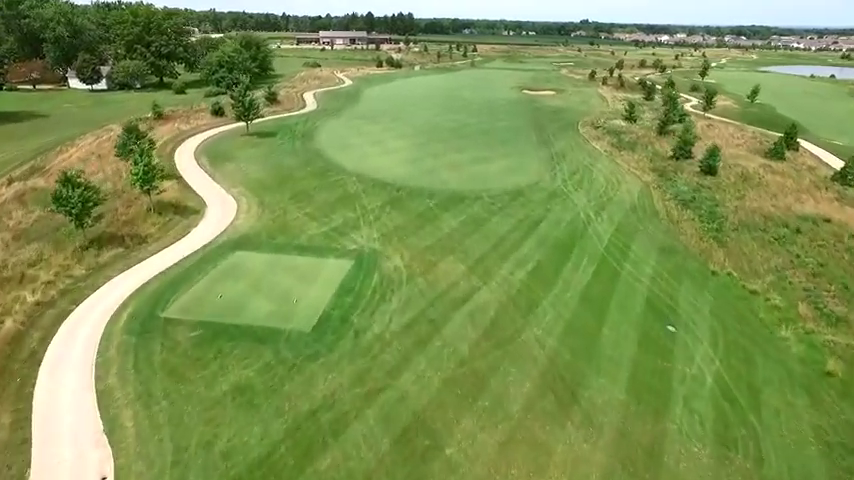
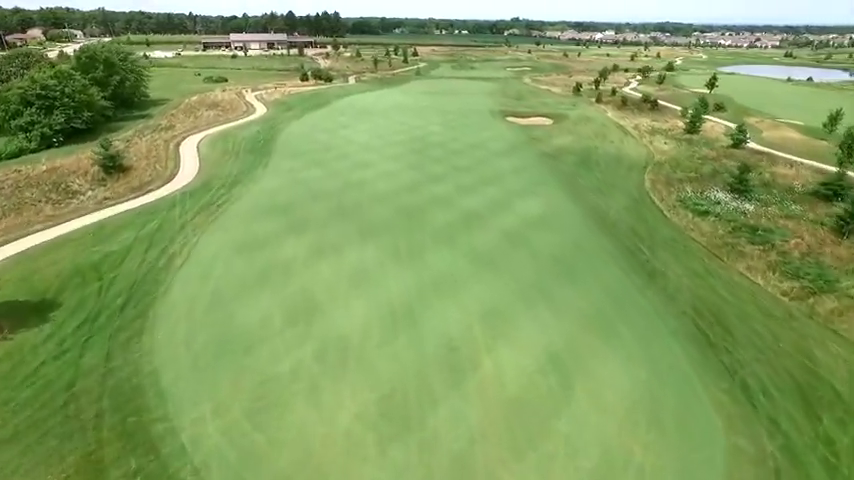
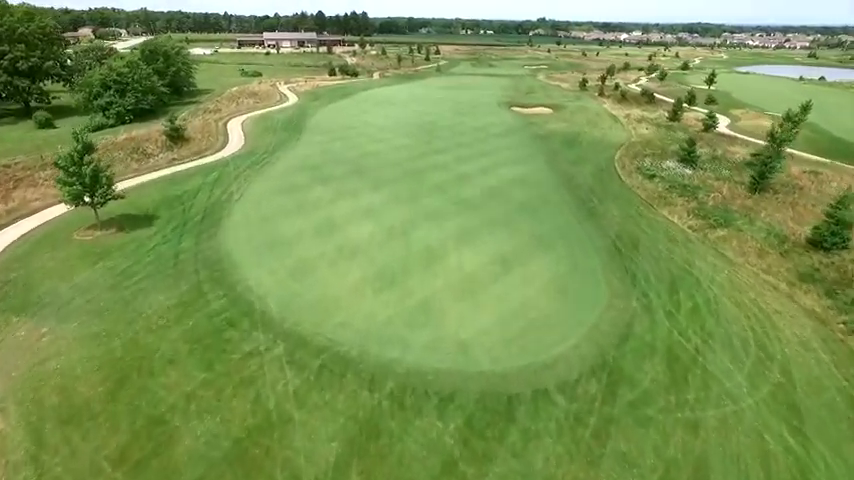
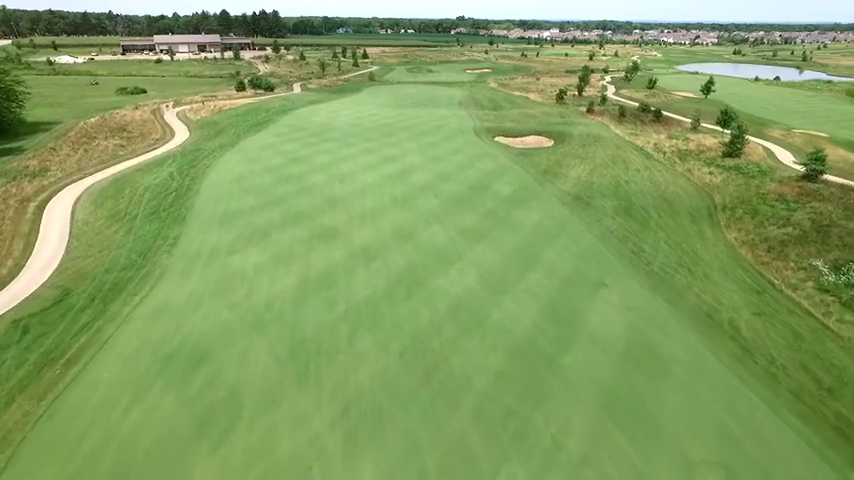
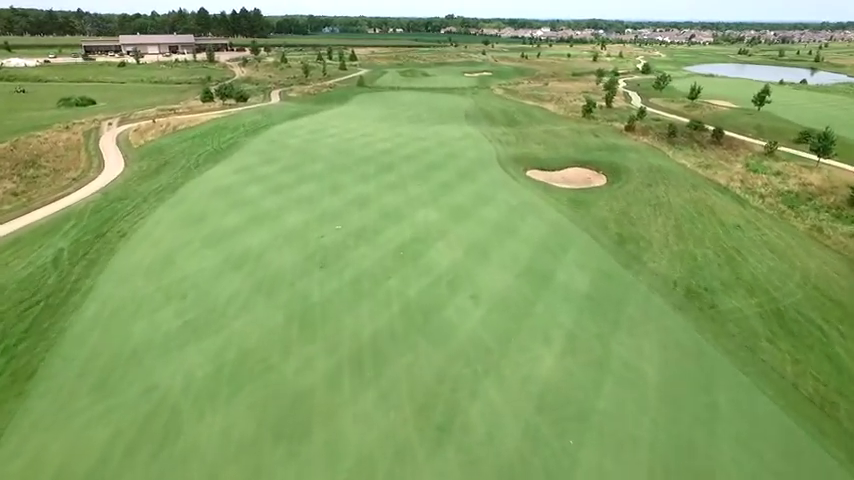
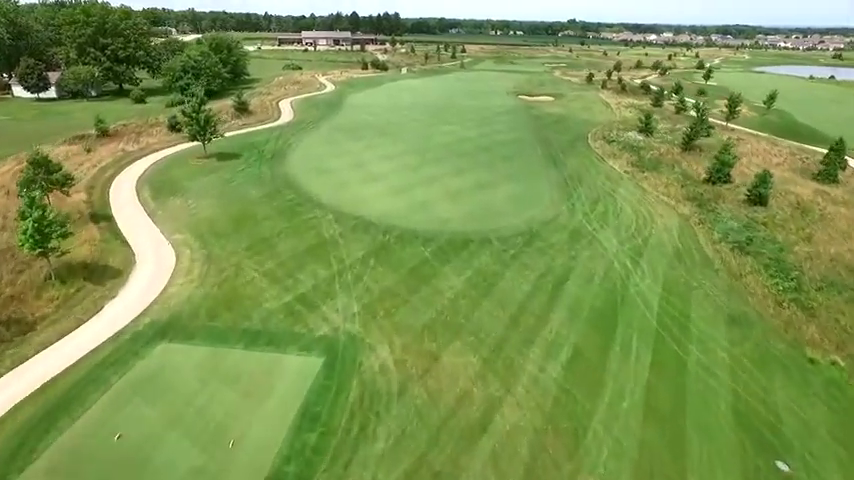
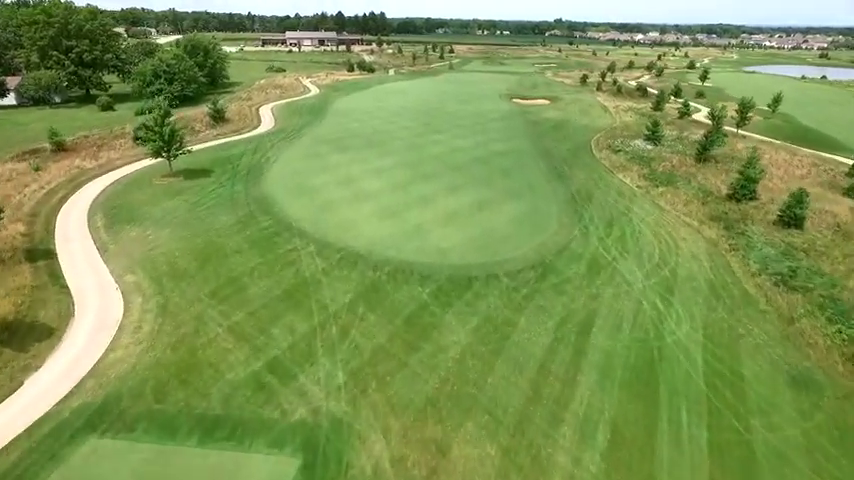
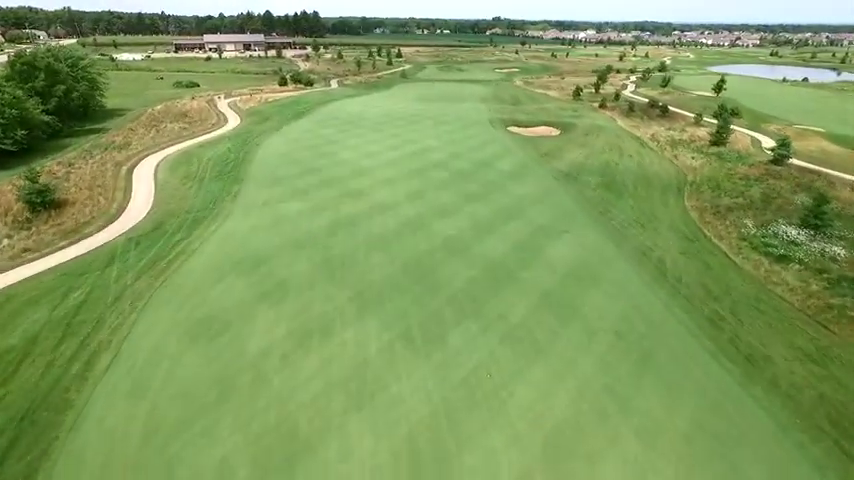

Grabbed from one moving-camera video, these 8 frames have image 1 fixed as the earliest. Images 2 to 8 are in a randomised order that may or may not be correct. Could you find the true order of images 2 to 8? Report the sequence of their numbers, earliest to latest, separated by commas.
6, 7, 3, 2, 8, 4, 5
